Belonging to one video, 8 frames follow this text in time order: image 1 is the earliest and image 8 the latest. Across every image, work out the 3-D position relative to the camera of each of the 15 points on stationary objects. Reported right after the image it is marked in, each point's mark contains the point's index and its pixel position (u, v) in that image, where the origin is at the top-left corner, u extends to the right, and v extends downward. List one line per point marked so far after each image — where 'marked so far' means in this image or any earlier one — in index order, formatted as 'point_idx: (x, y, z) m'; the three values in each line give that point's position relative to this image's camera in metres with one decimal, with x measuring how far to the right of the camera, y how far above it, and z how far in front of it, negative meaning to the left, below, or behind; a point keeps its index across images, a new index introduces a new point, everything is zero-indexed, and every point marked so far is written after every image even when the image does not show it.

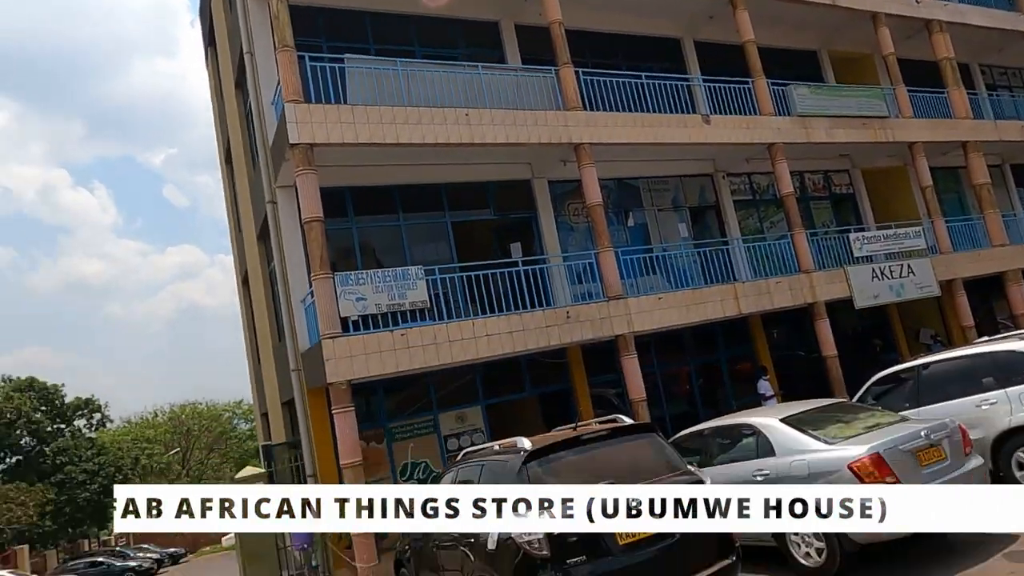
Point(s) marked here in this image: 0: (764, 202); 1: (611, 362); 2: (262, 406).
0: (+6.0, +2.1, +15.9) m
1: (+2.0, -1.5, +13.2) m
2: (-6.2, -2.9, +16.5) m
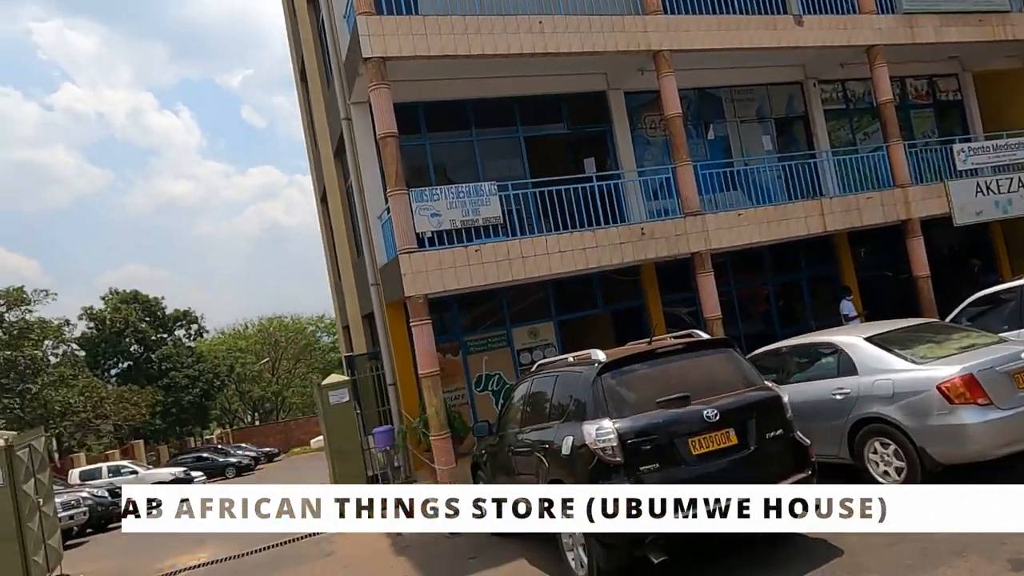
0: (+7.7, +3.9, +14.8) m
1: (+3.4, +0.1, +12.9) m
2: (-4.4, -0.8, +17.3) m
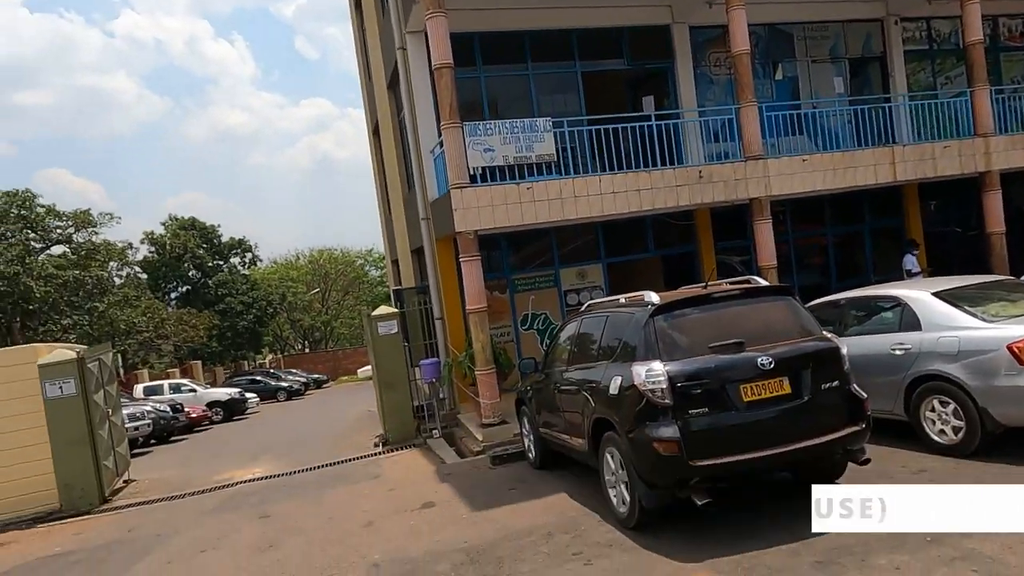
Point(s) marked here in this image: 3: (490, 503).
0: (+8.9, +4.9, +13.8) m
1: (+4.3, +1.1, +12.6) m
2: (-3.1, +0.9, +17.5) m
3: (-0.2, -2.0, +6.3) m
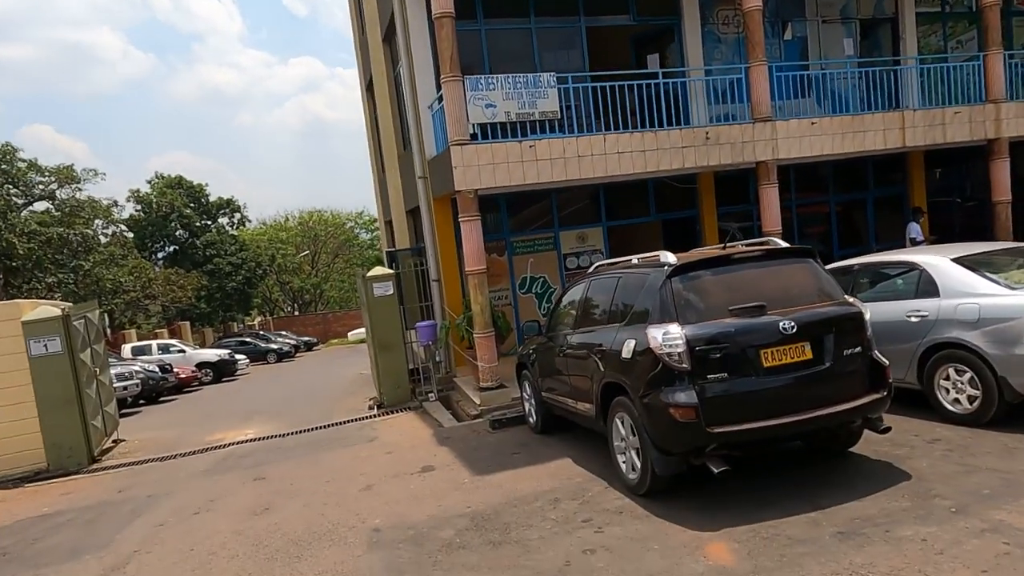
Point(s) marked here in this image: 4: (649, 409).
0: (+8.9, +5.5, +13.4) m
1: (+4.3, +1.8, +12.3) m
2: (-3.2, +1.9, +17.1) m
3: (-0.2, -1.7, +6.1) m
4: (+0.9, -0.8, +4.5) m
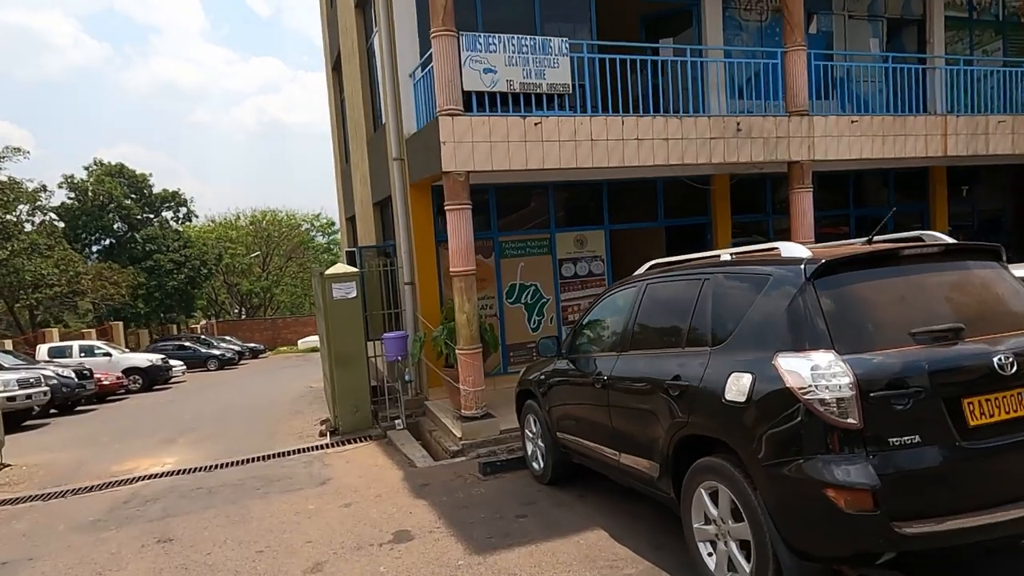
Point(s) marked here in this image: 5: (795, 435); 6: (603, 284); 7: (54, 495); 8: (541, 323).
0: (+8.8, +5.0, +12.4) m
1: (+4.1, +1.4, +10.9) m
2: (-3.8, +1.8, +15.2) m
3: (-0.1, -1.7, +4.4) m
4: (+1.1, -0.8, +2.8) m
5: (+1.2, -0.6, +2.8) m
6: (+1.4, +0.1, +10.0) m
7: (-5.0, -2.2, +7.2) m
8: (+0.4, -0.5, +9.7) m
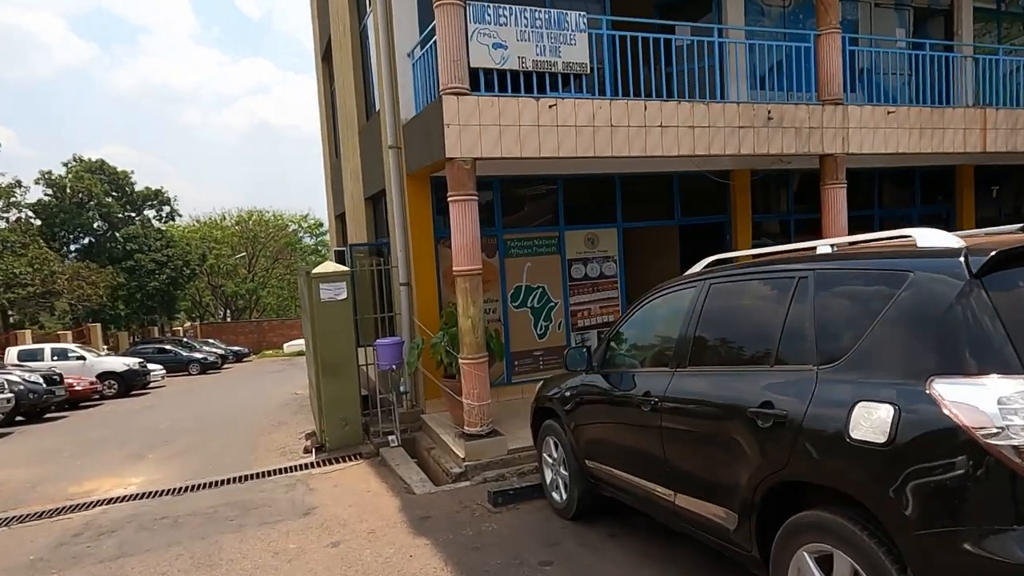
0: (+8.9, +4.8, +11.8) m
1: (+4.2, +1.4, +10.2) m
2: (-3.8, +1.8, +14.4) m
3: (0.0, -1.7, +3.6) m
4: (+1.3, -0.8, +2.0) m
5: (+1.4, -0.6, +2.0) m
6: (+1.4, 0.0, +9.2) m
7: (-4.9, -2.2, +6.3) m
8: (+0.5, -0.5, +8.9) m
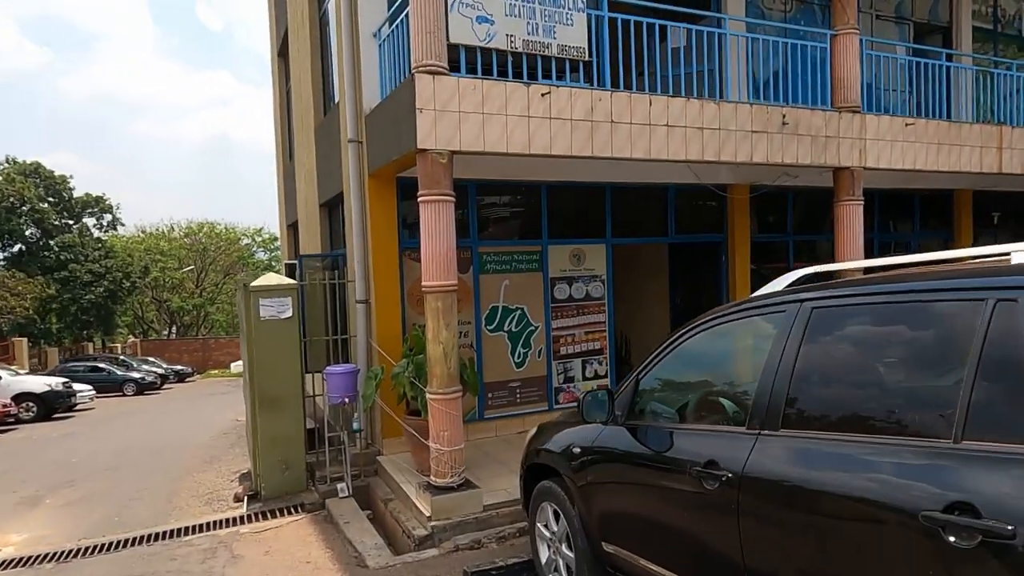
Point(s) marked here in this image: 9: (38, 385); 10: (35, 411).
0: (+8.5, +4.3, +11.4) m
1: (+3.8, +1.0, +9.4) m
2: (-4.4, +1.4, +13.1) m
3: (0.0, -1.7, +2.4) m
4: (+1.4, -0.9, +1.0) m
5: (+1.5, -0.7, +0.9) m
6: (+1.1, -0.3, +8.1) m
7: (-5.0, -2.3, +4.8) m
8: (+0.2, -0.8, +7.7) m
9: (-13.1, -2.6, +18.3) m
10: (-13.0, -3.3, +18.1) m
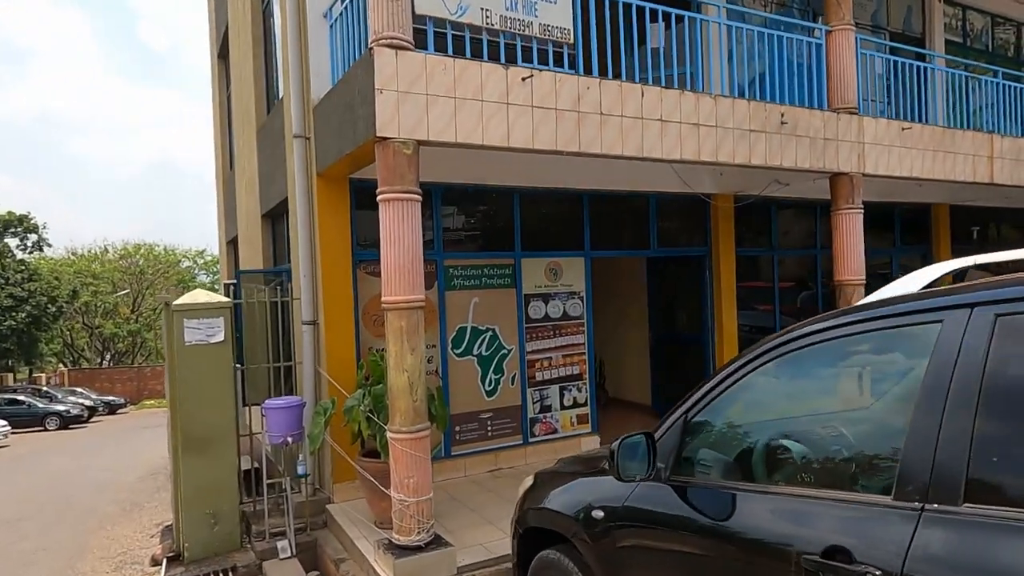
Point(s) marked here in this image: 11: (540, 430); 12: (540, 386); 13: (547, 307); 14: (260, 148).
0: (+7.8, +4.0, +11.2) m
1: (+3.4, +0.8, +8.8) m
2: (-5.0, +1.0, +11.9) m
3: (+0.1, -1.7, +1.5) m
4: (+1.6, -0.8, +0.2) m
5: (+1.7, -0.6, +0.2) m
6: (+0.8, -0.5, +7.3) m
7: (-5.1, -2.4, +3.5) m
8: (-0.1, -1.0, +6.9) m
9: (-14.1, -3.3, +16.4) m
10: (-14.0, -3.9, +16.1) m
11: (+0.3, -1.5, +7.0) m
12: (+0.3, -1.0, +7.1) m
13: (+0.4, -0.2, +7.1) m
14: (-3.3, +1.8, +8.6) m
